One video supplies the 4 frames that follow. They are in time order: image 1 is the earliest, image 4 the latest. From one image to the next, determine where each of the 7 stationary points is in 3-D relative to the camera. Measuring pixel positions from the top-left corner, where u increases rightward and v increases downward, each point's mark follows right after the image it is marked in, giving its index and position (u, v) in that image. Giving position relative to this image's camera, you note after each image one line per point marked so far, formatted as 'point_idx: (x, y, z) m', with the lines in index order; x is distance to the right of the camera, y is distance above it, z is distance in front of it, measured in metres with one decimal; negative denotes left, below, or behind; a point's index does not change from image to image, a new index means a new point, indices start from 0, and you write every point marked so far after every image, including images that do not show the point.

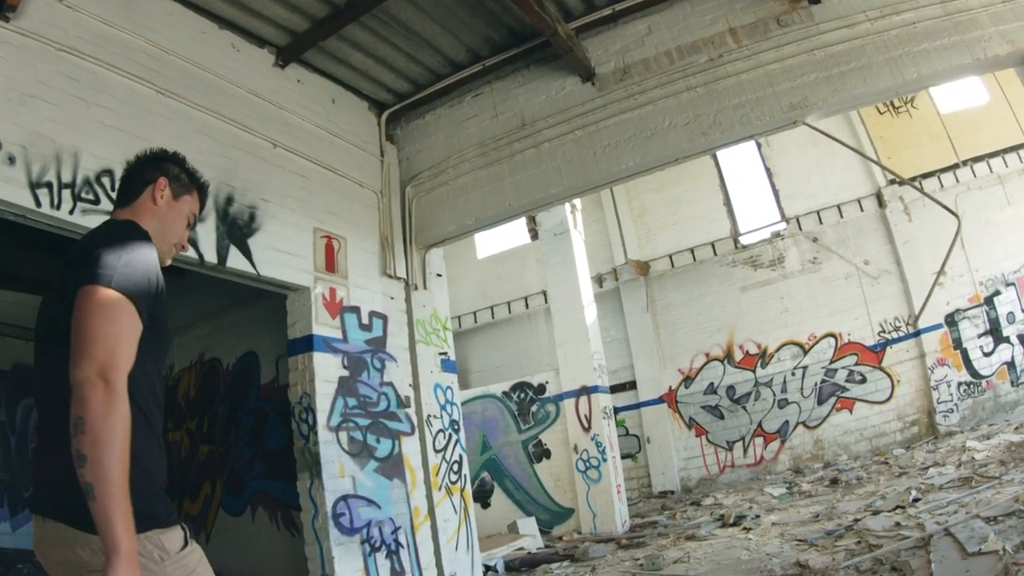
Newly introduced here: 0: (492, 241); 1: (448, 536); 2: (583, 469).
0: (-0.6, +1.1, +14.2) m
1: (-0.5, -2.0, +4.6) m
2: (+1.0, -2.5, +7.8) m
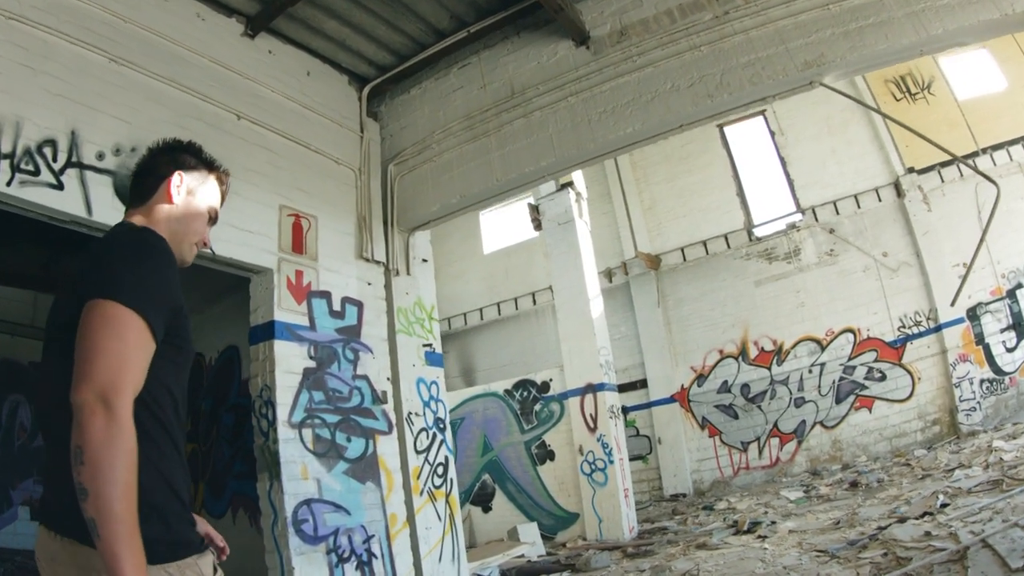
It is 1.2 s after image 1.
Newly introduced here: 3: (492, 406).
0: (-0.4, +1.2, +13.8) m
1: (-0.6, -1.9, +4.2) m
2: (+1.0, -2.4, +7.4) m
3: (-0.3, -1.7, +8.4) m
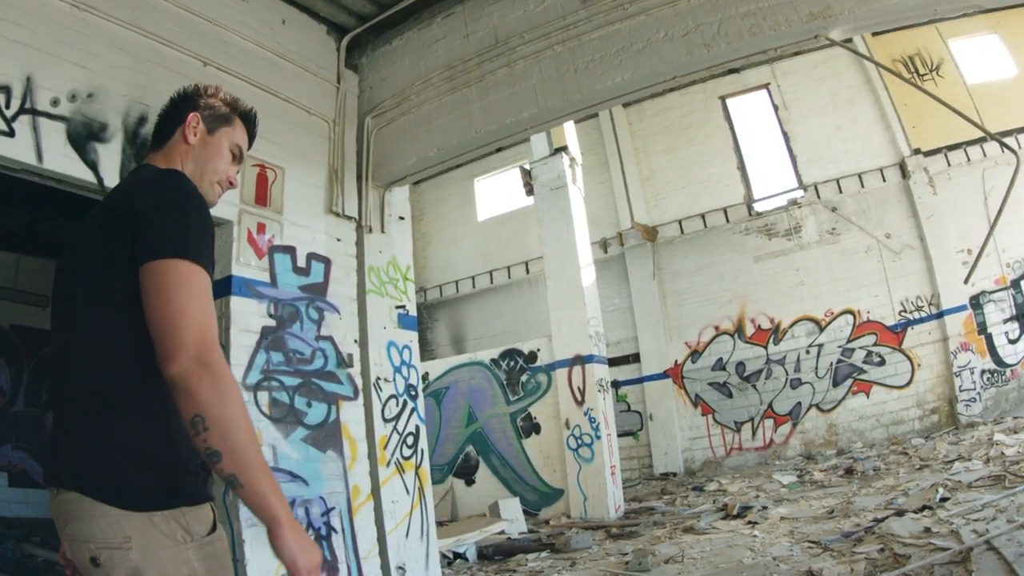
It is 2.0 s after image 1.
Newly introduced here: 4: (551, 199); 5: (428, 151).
0: (-0.5, +2.0, +13.4) m
1: (-0.8, -1.6, +4.0) m
2: (+0.8, -2.0, +7.1) m
3: (-0.5, -1.3, +8.2) m
4: (+0.5, +1.2, +7.9) m
5: (-0.7, +1.0, +4.3) m
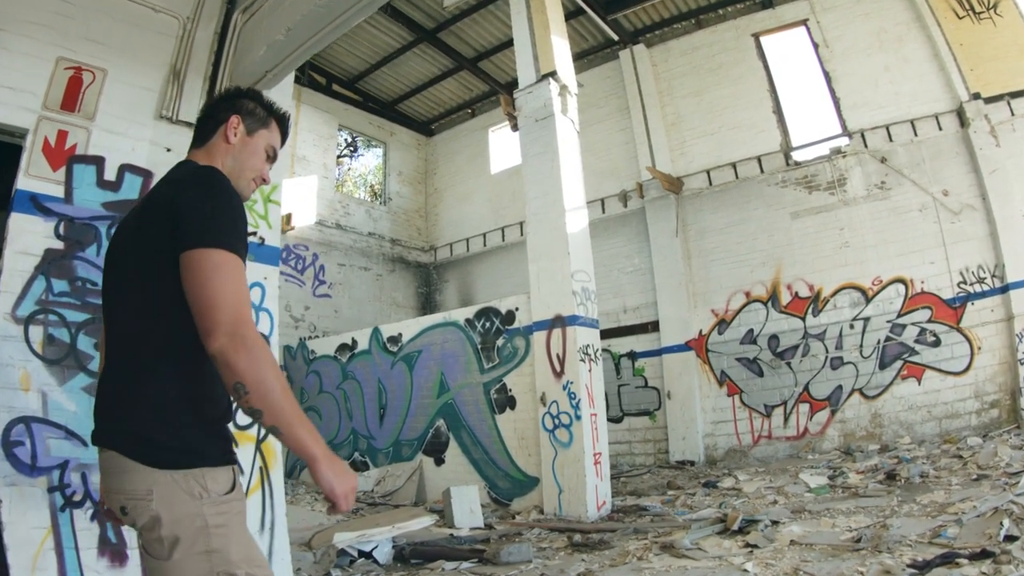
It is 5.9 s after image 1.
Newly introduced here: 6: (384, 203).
0: (-0.1, +2.8, +12.0) m
1: (-1.5, -1.2, +2.9) m
2: (+0.4, -1.5, +5.9) m
3: (-0.7, -0.6, +7.0) m
4: (+0.3, +1.8, +6.5) m
5: (-1.3, +1.4, +3.1) m
6: (-2.8, +1.9, +12.4) m
